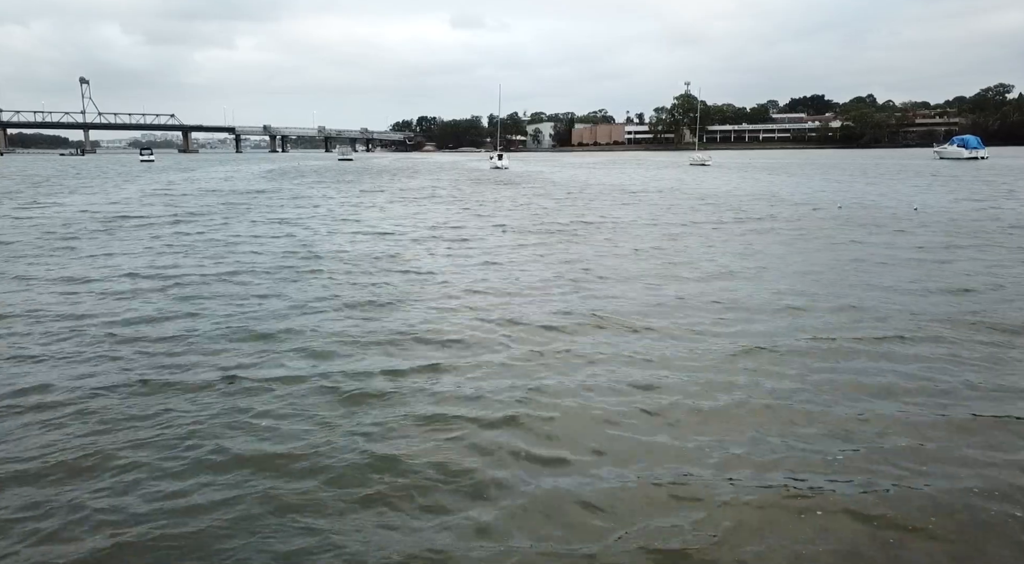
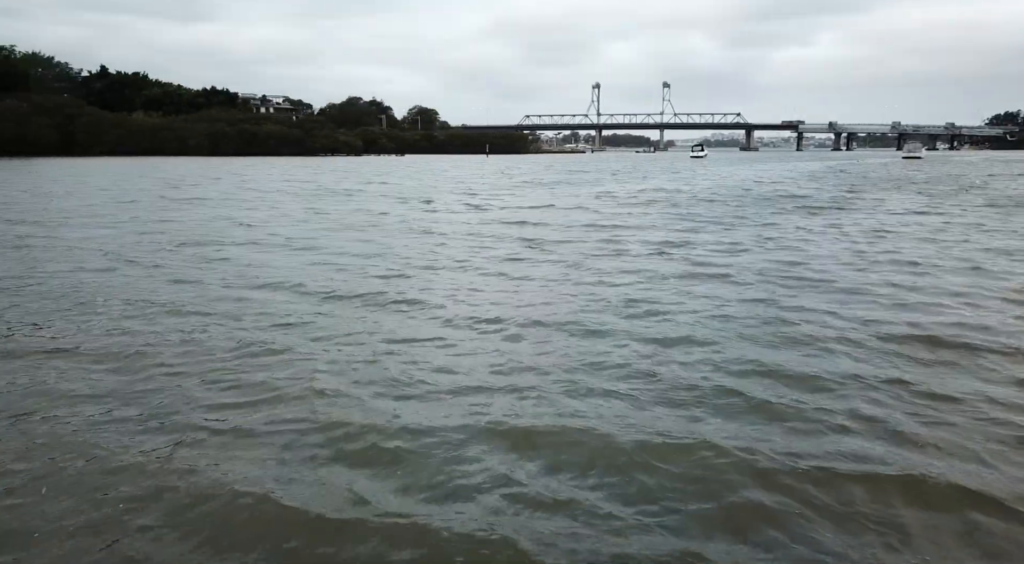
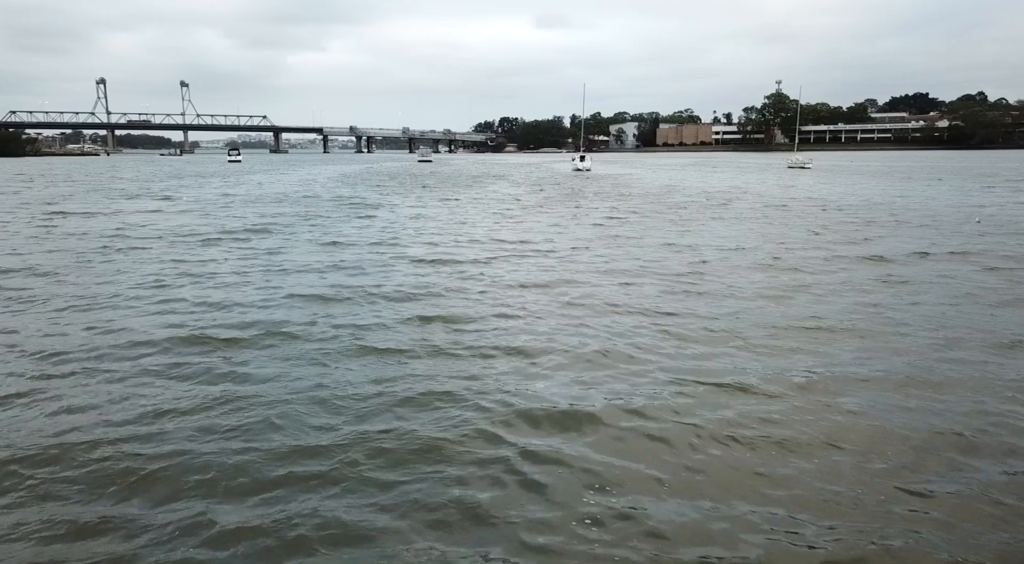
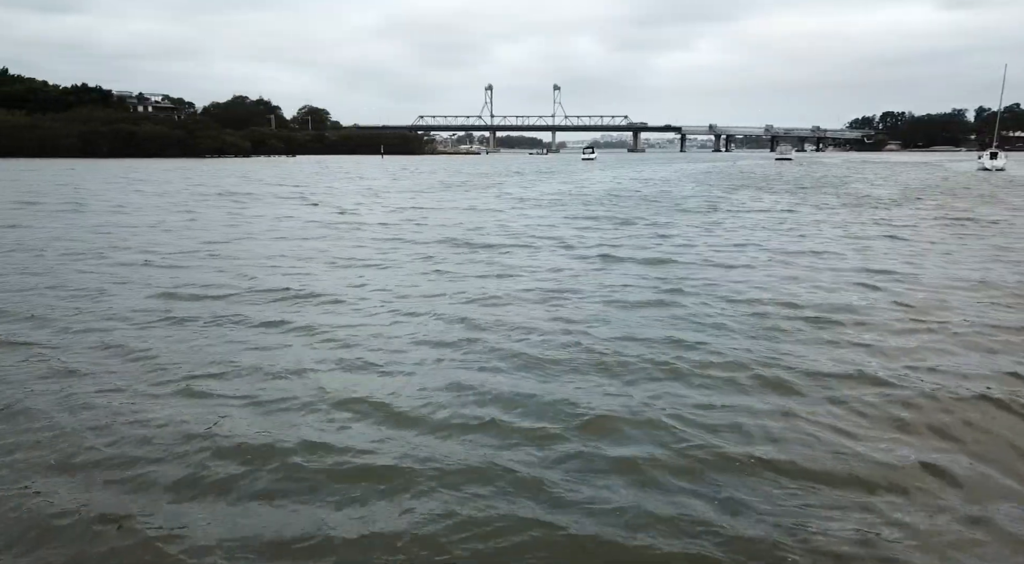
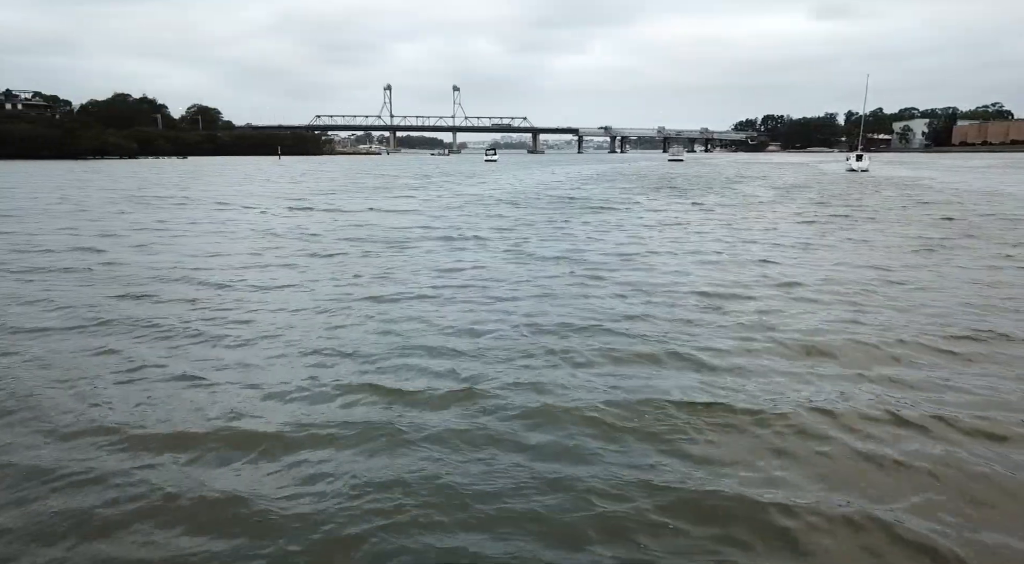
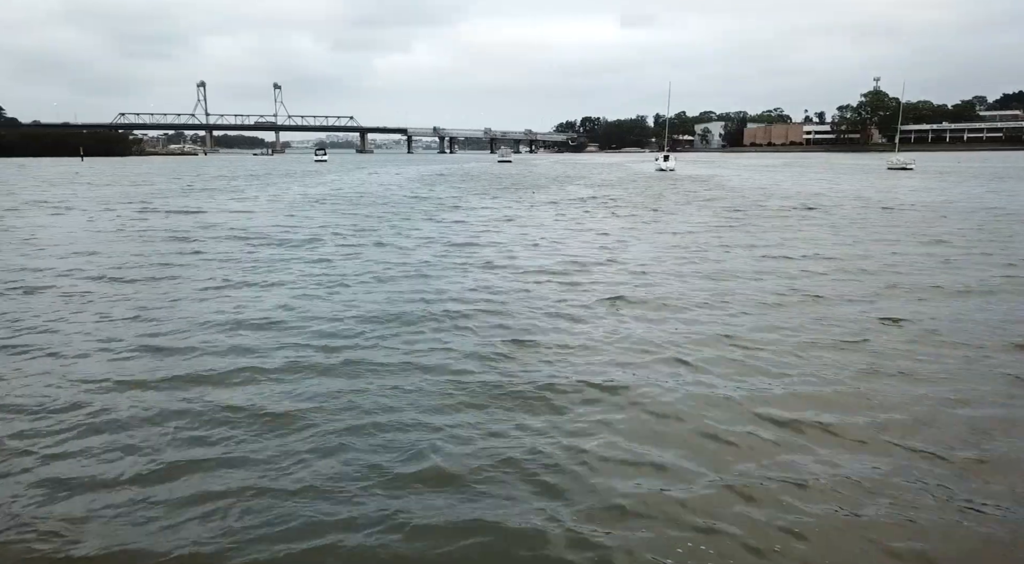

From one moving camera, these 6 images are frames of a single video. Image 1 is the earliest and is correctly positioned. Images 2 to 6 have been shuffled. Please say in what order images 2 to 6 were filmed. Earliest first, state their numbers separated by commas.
3, 6, 5, 4, 2
